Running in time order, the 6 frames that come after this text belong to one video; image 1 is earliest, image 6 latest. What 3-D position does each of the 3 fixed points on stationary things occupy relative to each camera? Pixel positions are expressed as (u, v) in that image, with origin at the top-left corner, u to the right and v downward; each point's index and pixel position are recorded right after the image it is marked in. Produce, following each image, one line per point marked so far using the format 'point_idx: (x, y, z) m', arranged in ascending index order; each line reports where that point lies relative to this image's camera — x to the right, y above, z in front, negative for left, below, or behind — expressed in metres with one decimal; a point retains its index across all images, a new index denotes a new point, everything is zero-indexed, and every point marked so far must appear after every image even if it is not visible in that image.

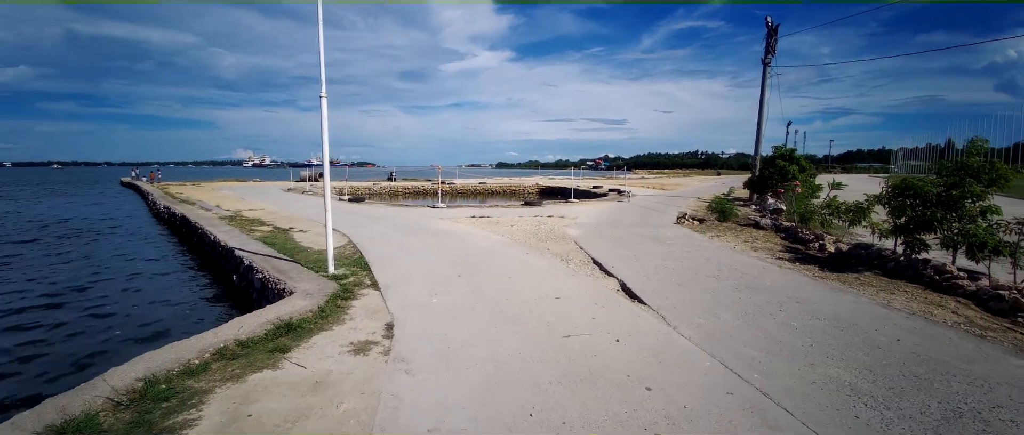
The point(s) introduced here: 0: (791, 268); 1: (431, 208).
0: (+4.5, -0.8, +7.9) m
1: (-2.9, +0.3, +17.9) m
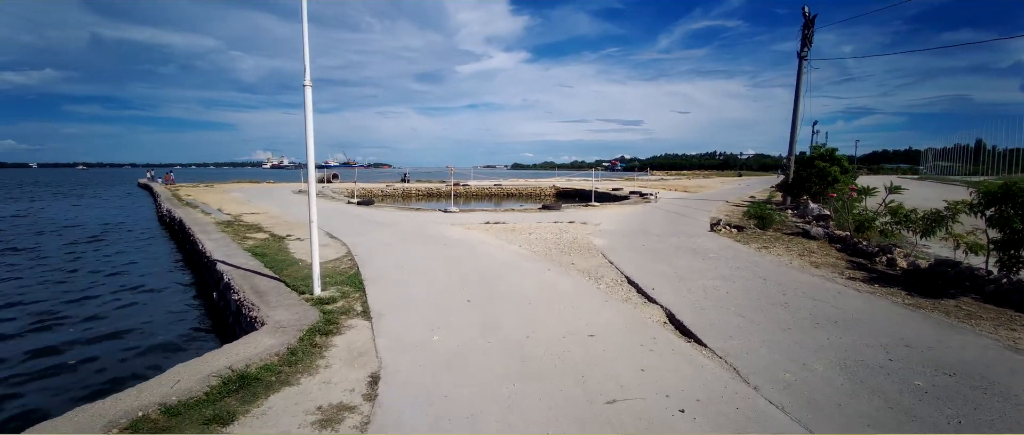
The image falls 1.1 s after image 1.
0: (+4.8, -1.0, +6.6) m
1: (-2.4, +0.2, +16.7) m
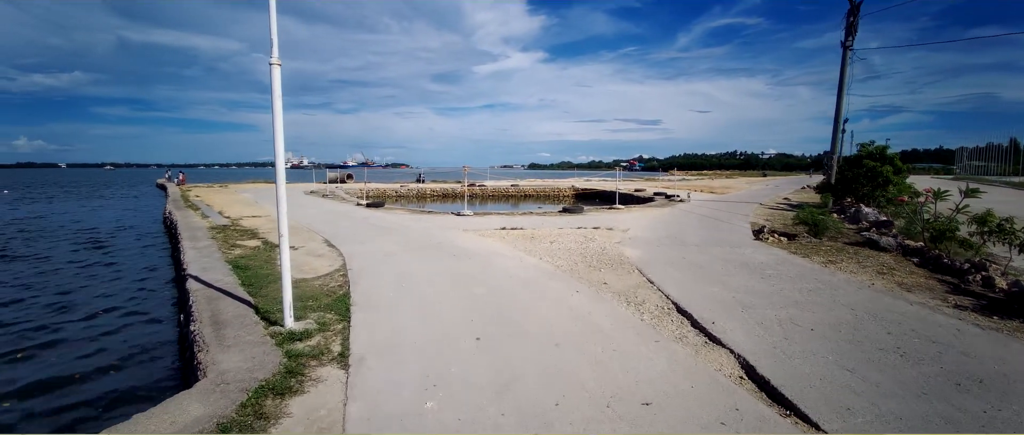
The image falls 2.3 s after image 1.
0: (+5.0, -1.1, +5.1) m
1: (-1.8, 0.0, +15.5) m
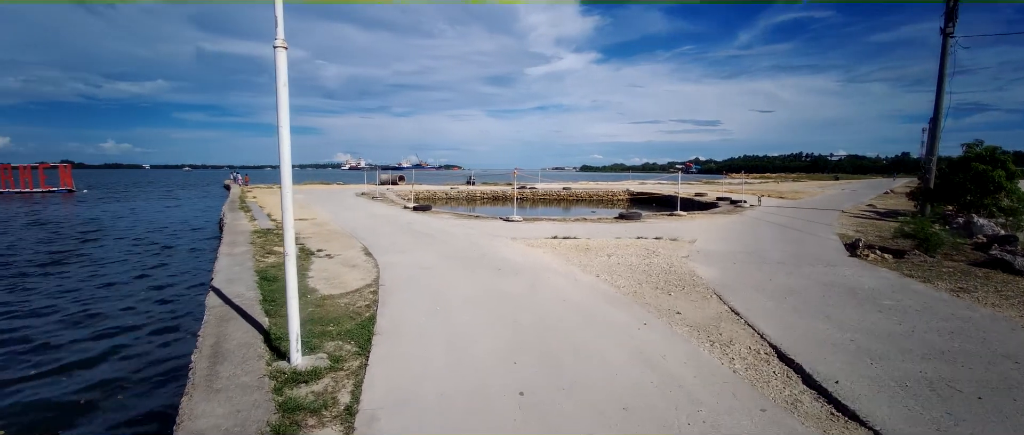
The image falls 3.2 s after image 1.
0: (+5.4, -1.3, +3.5) m
1: (-0.3, -0.1, +14.6) m
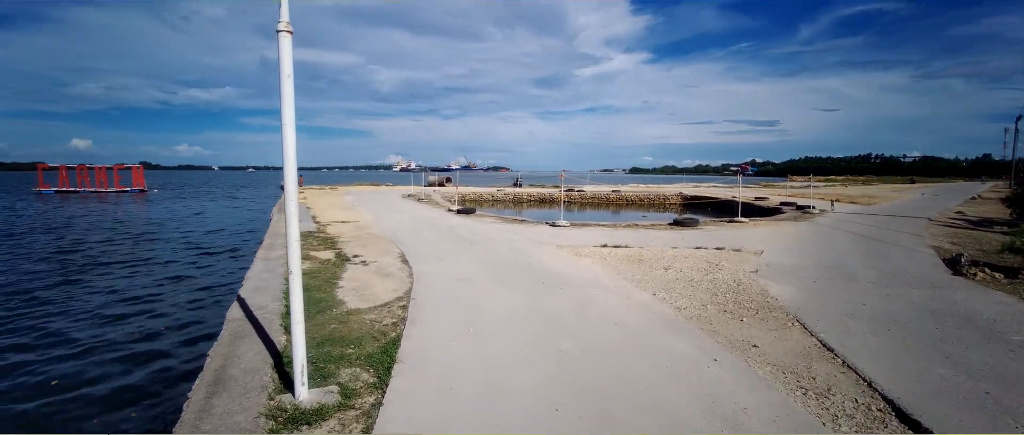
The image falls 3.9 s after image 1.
0: (+5.6, -1.5, +2.3) m
1: (+1.0, -0.3, +13.8) m
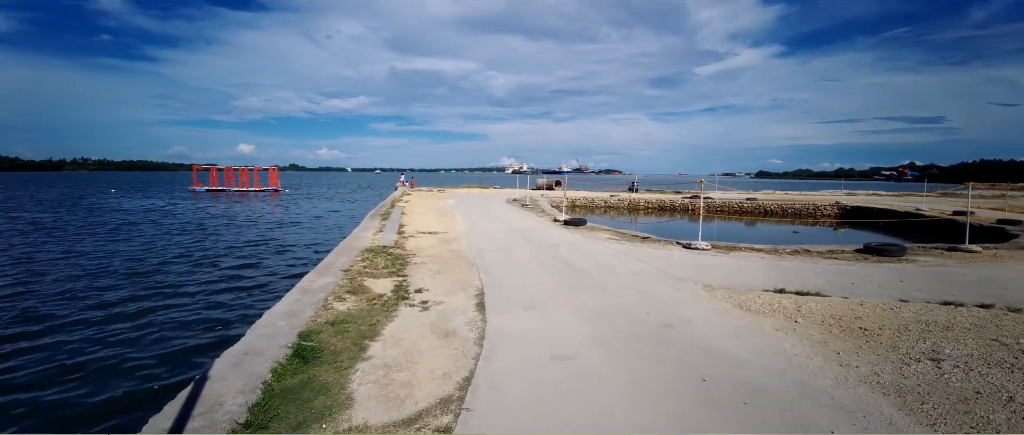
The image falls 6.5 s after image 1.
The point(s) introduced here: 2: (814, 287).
0: (+5.5, -1.9, -1.9) m
1: (+3.6, -0.7, +10.4) m
2: (+4.4, -1.0, +7.2) m
